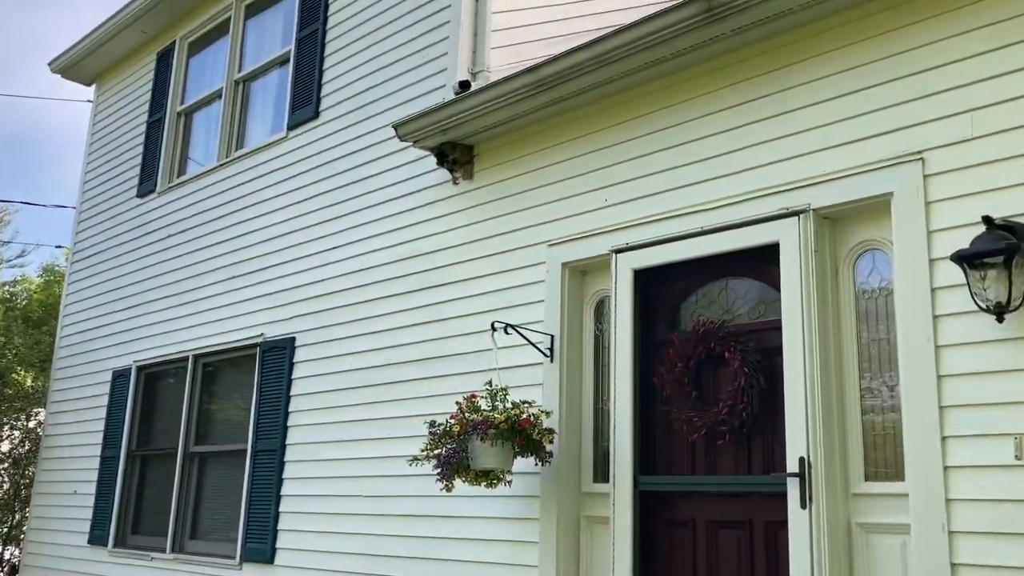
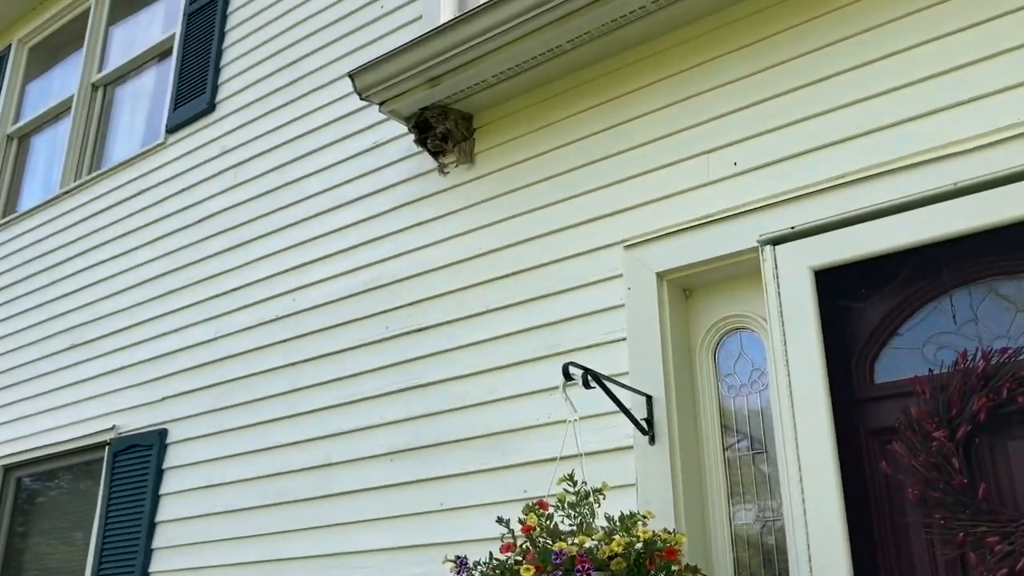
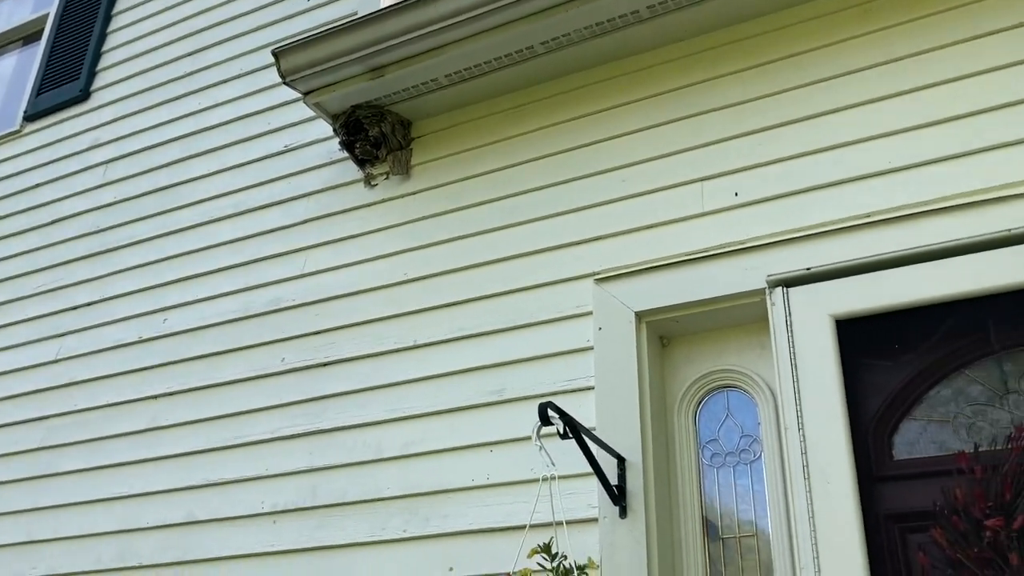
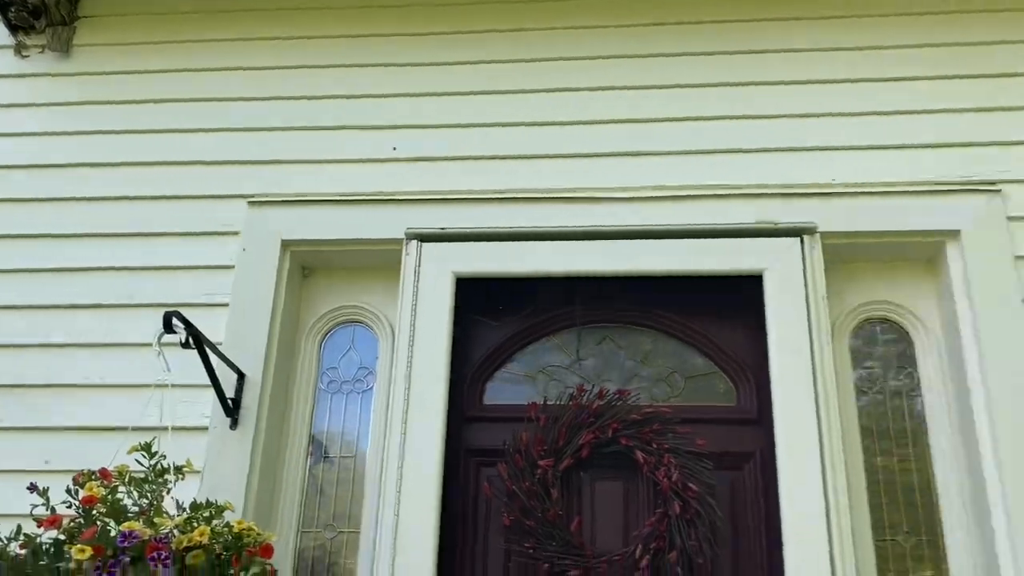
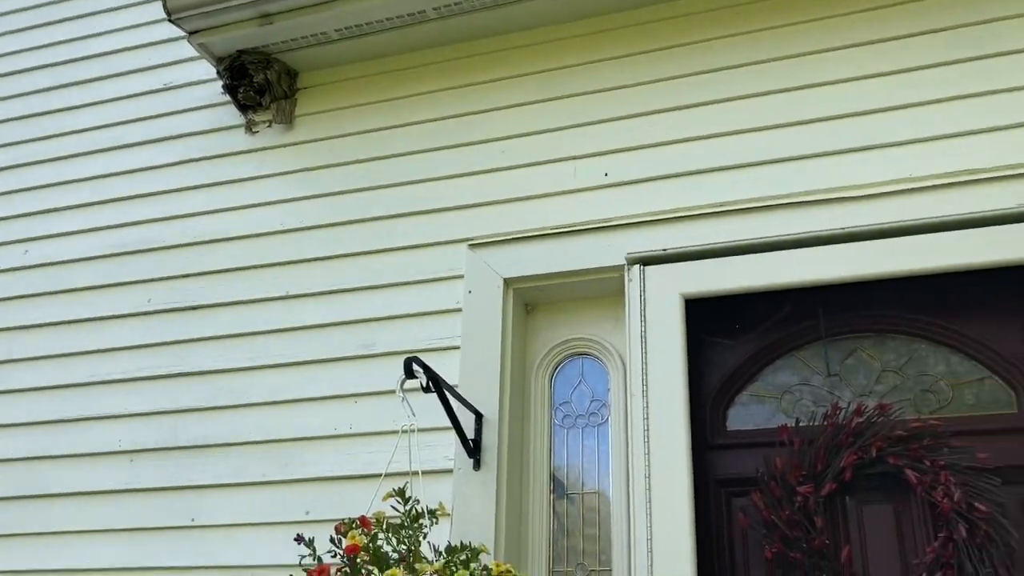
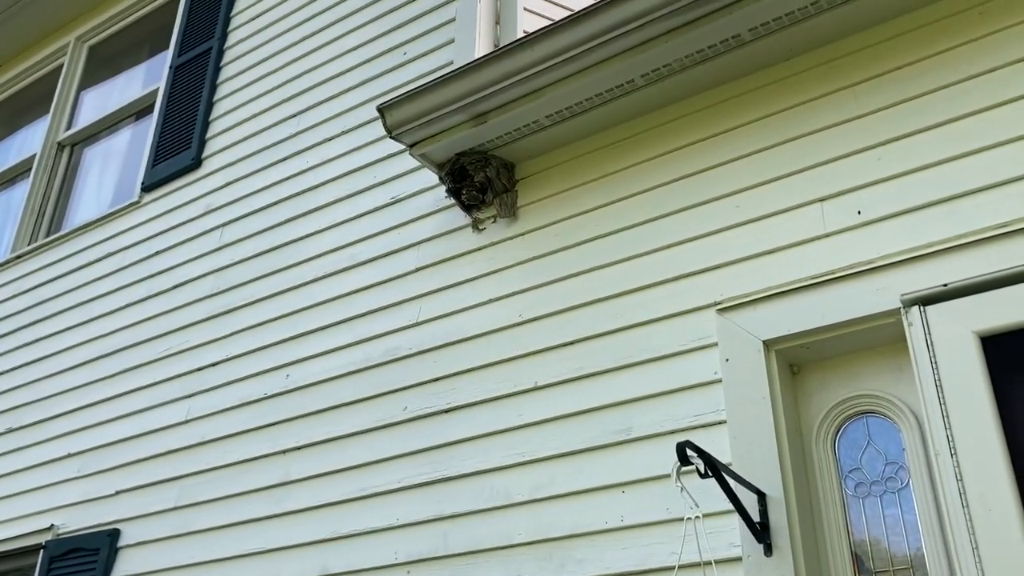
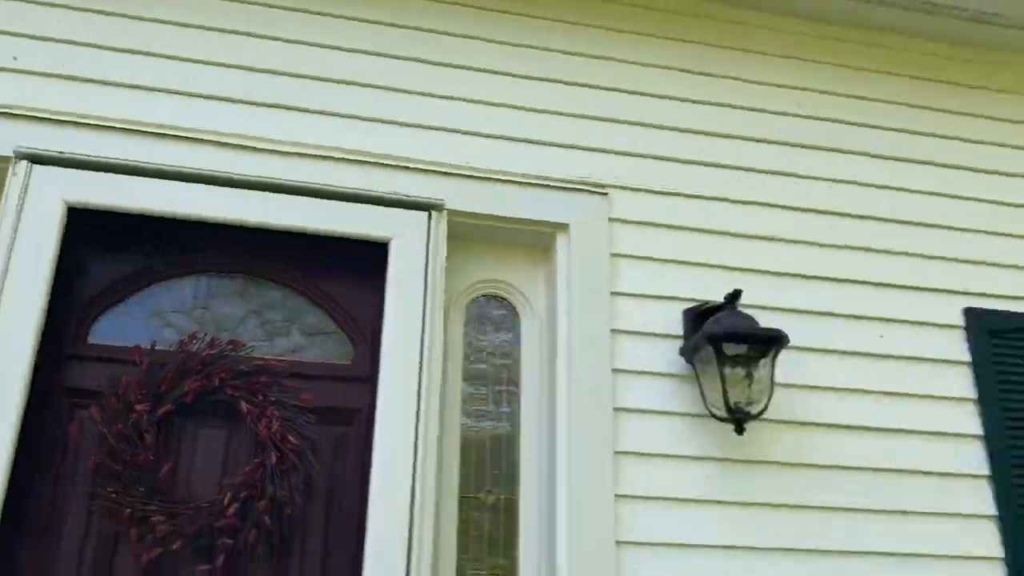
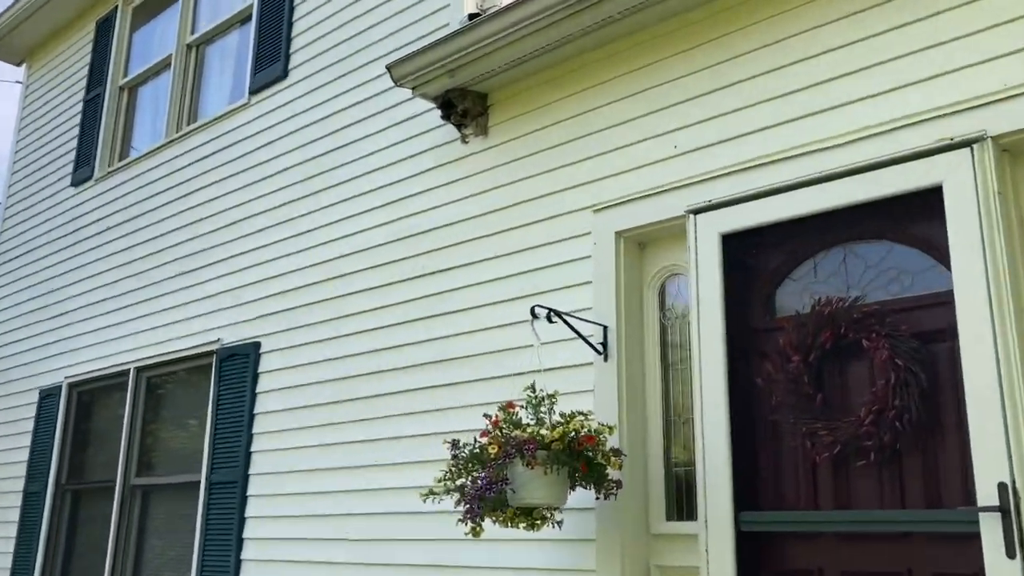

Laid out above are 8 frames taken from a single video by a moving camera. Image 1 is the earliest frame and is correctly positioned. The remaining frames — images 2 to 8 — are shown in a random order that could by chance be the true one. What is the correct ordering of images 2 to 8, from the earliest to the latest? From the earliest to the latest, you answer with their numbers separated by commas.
8, 2, 6, 3, 5, 4, 7
